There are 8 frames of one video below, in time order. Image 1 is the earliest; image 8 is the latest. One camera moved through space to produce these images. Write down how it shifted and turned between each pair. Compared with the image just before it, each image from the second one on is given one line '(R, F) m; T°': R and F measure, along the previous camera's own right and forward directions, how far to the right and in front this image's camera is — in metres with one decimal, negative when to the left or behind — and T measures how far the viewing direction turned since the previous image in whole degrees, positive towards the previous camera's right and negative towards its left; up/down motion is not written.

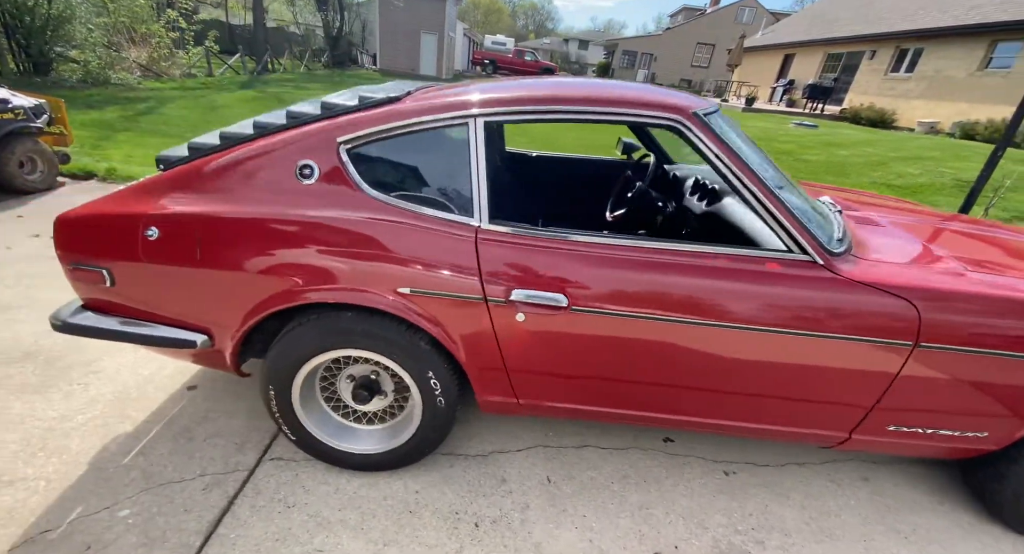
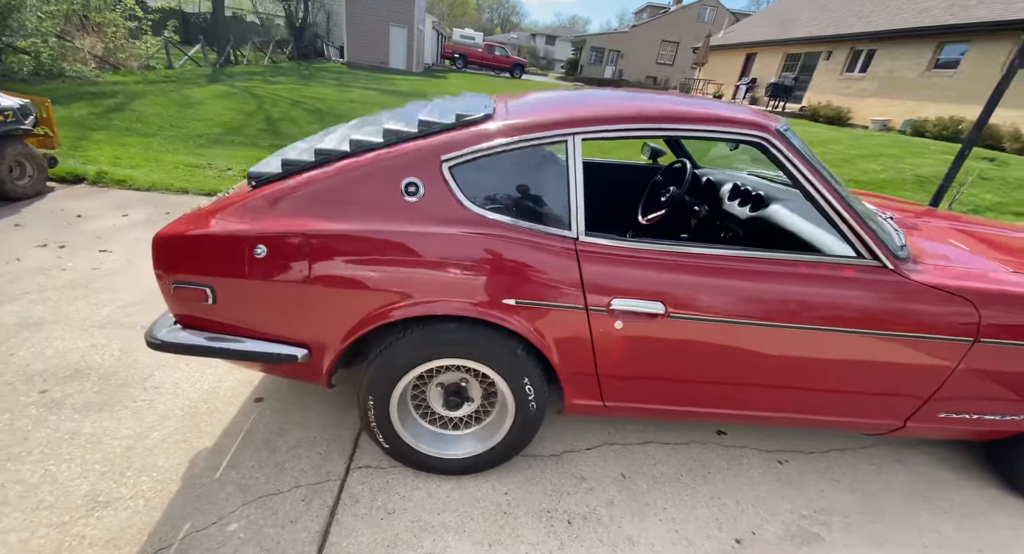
(-0.4, -0.1) m; +4°
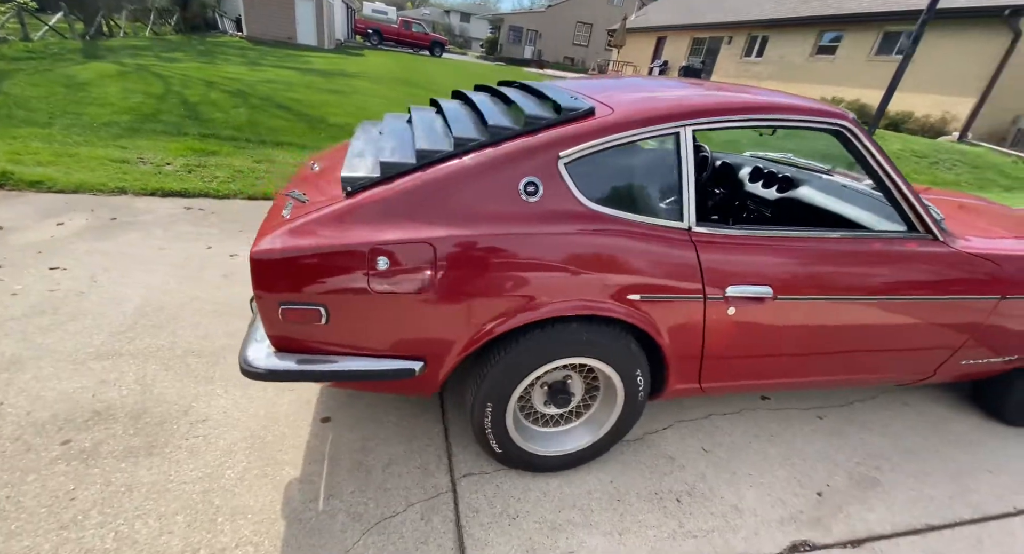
(-0.7, +0.1) m; +10°
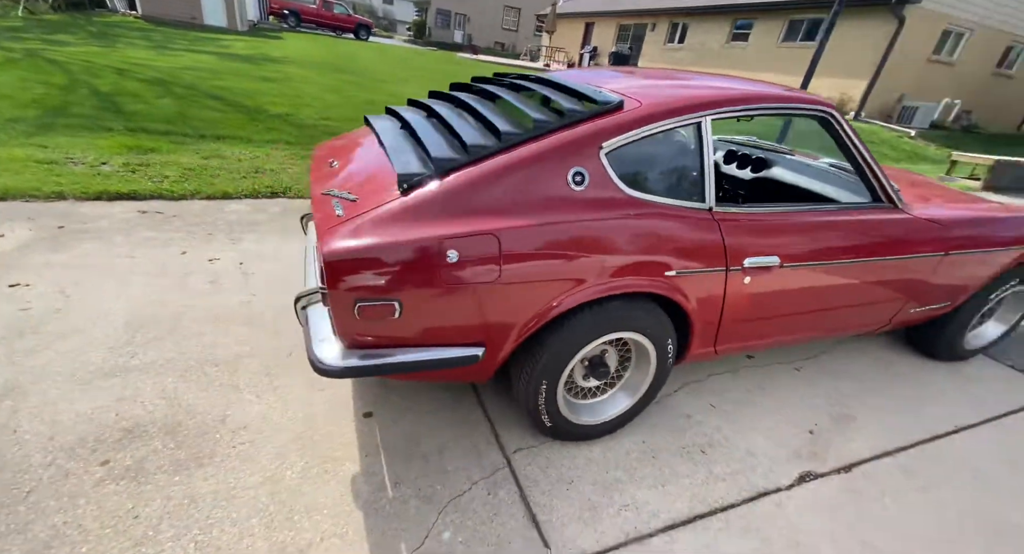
(-0.4, -0.1) m; +8°
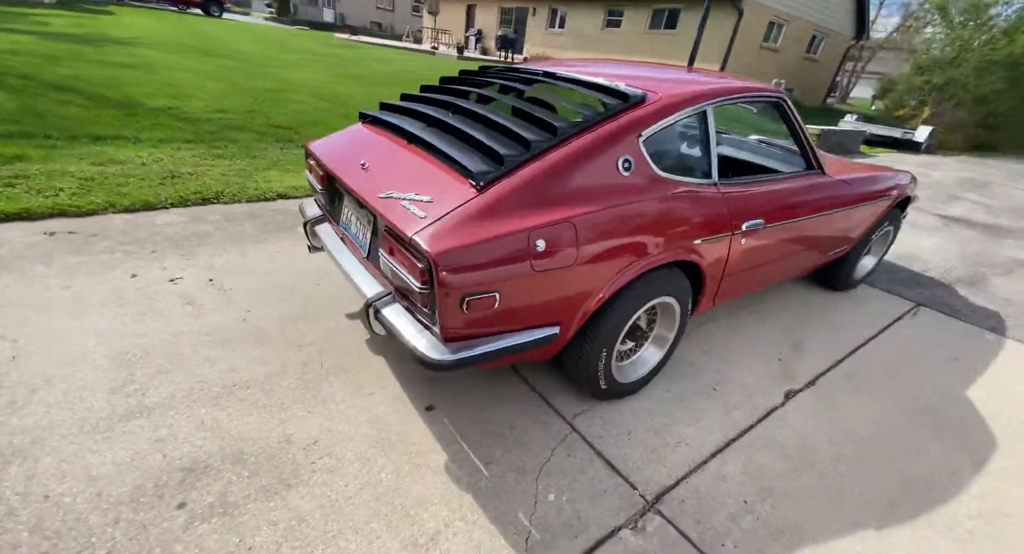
(-0.7, -0.1) m; +13°
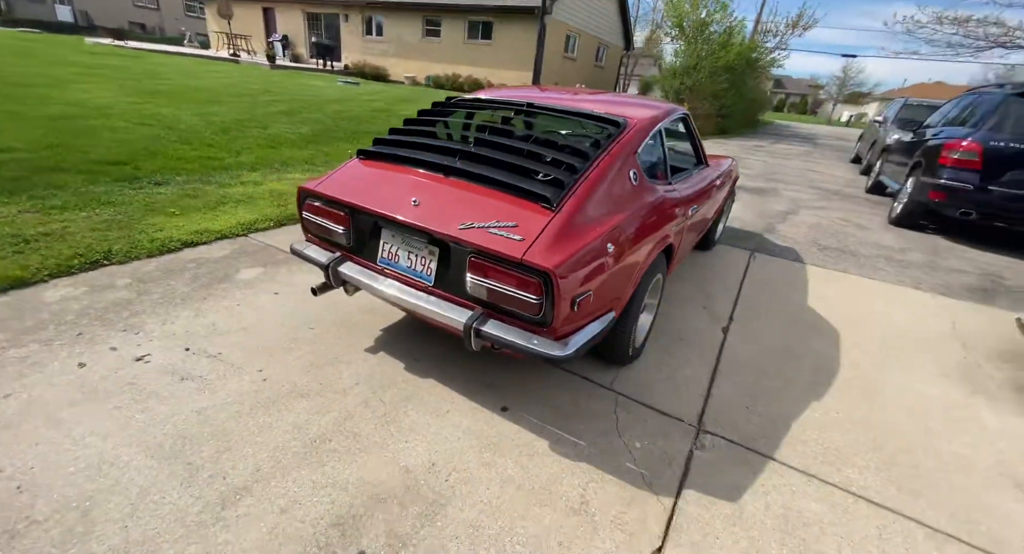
(-1.0, -0.1) m; +20°
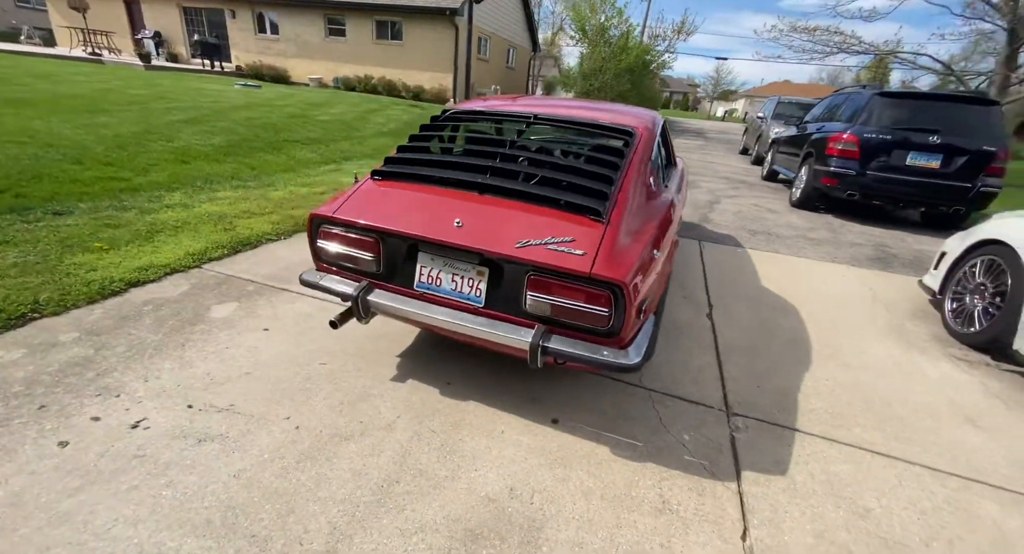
(-0.6, +0.1) m; +11°
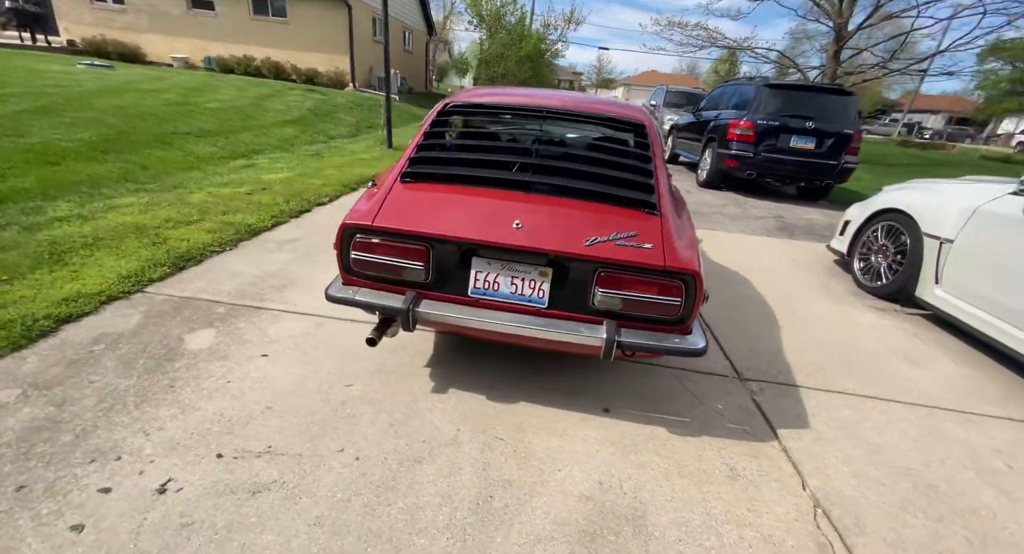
(-0.7, +0.1) m; +13°
